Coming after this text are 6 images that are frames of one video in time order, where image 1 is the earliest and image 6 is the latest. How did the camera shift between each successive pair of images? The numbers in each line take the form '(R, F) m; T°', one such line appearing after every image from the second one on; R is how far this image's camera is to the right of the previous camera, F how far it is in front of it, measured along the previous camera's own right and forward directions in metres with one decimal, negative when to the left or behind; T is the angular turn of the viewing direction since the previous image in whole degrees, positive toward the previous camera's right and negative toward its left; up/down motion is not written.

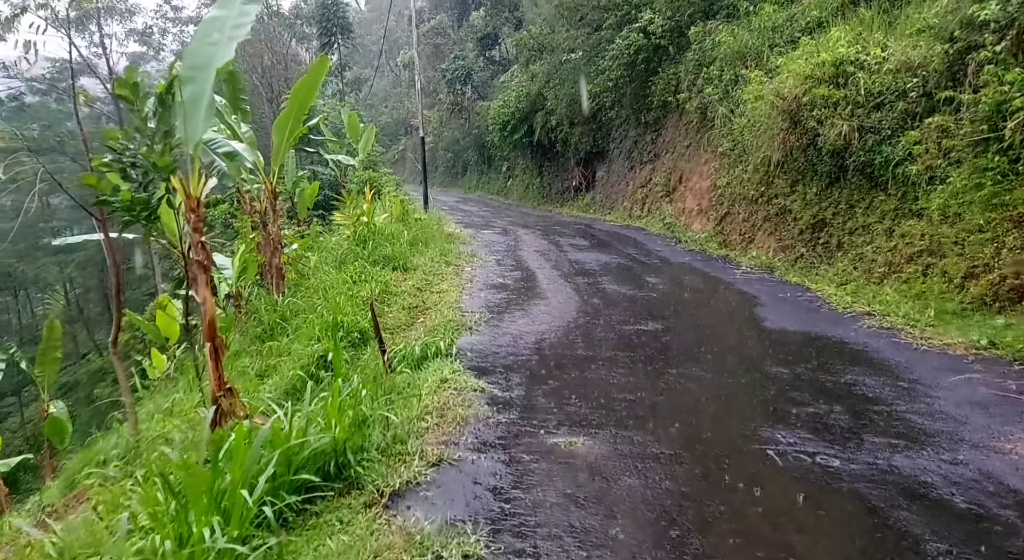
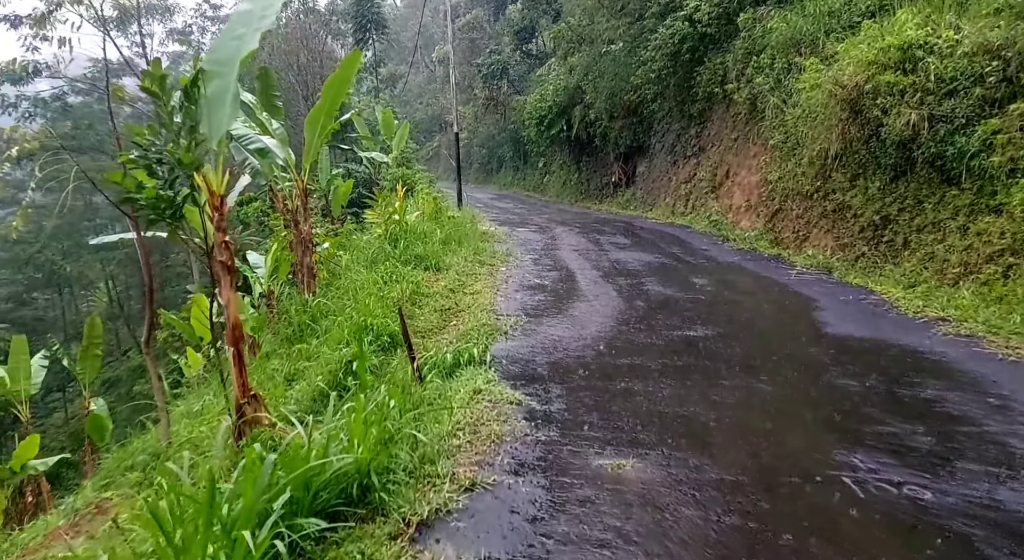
(0.0, +0.3) m; -3°
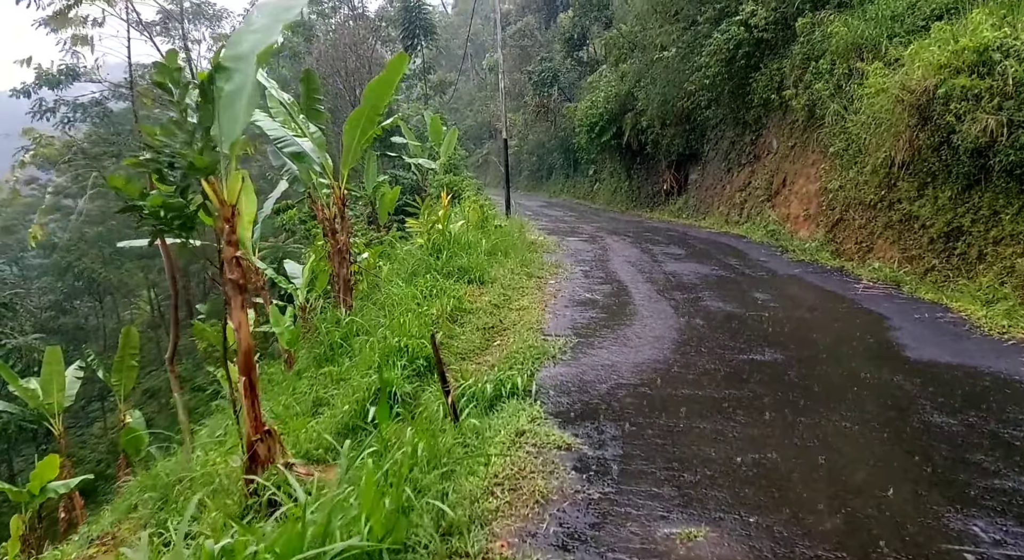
(0.0, +0.5) m; -4°
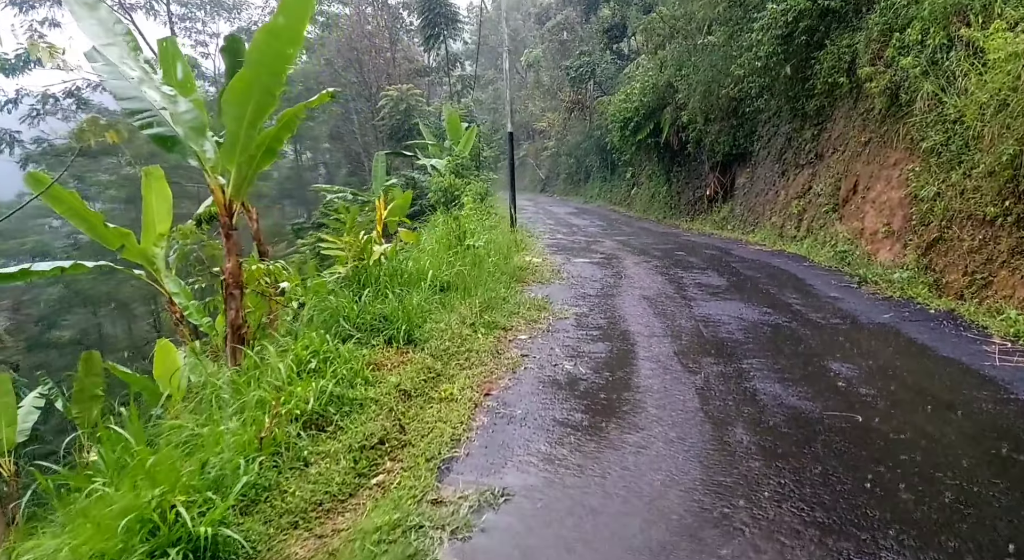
(+0.7, +2.3) m; -4°
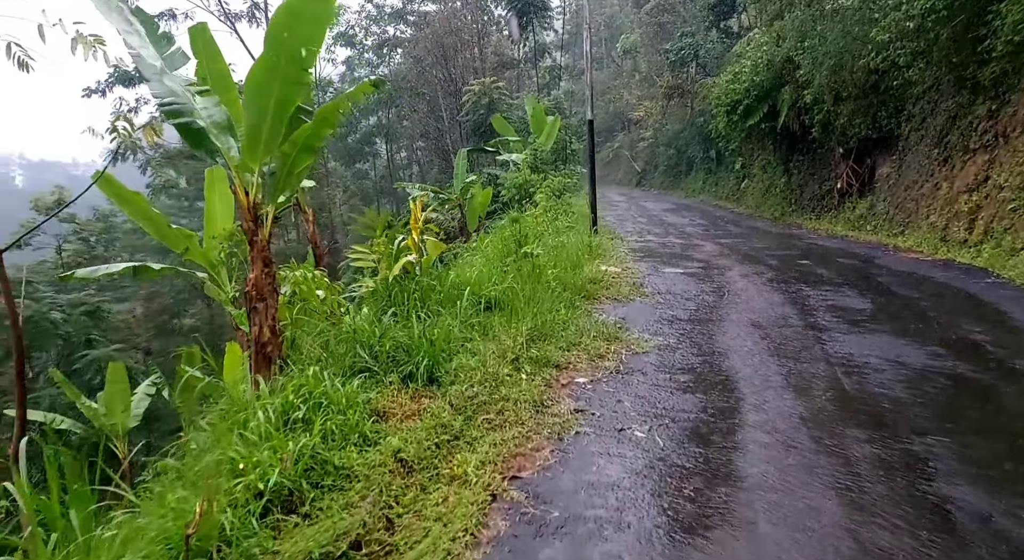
(+0.3, +1.2) m; -10°
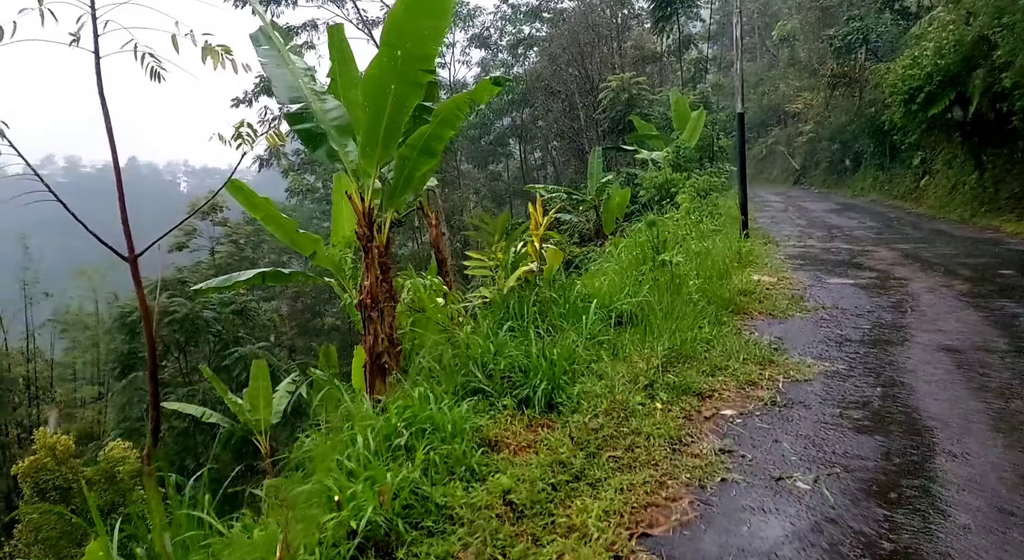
(0.0, +0.4) m; -12°
